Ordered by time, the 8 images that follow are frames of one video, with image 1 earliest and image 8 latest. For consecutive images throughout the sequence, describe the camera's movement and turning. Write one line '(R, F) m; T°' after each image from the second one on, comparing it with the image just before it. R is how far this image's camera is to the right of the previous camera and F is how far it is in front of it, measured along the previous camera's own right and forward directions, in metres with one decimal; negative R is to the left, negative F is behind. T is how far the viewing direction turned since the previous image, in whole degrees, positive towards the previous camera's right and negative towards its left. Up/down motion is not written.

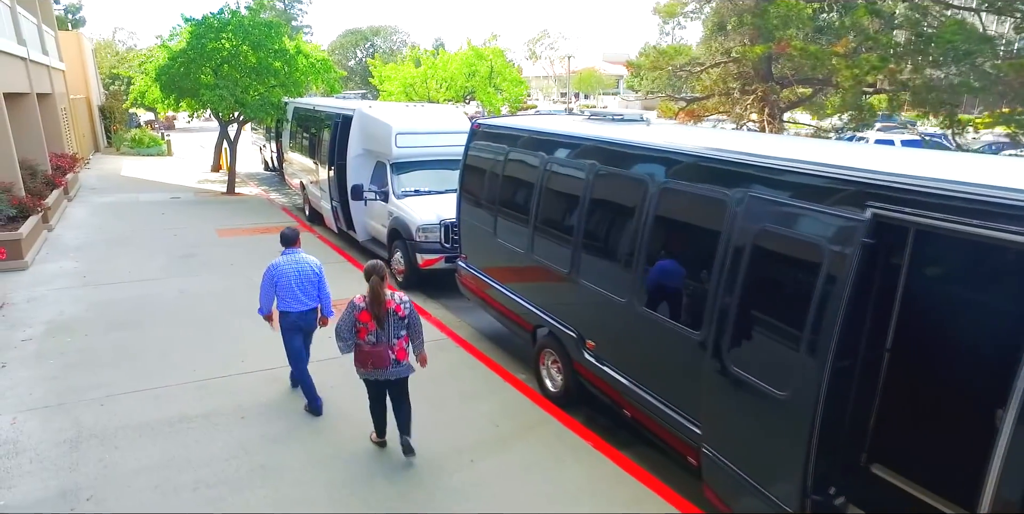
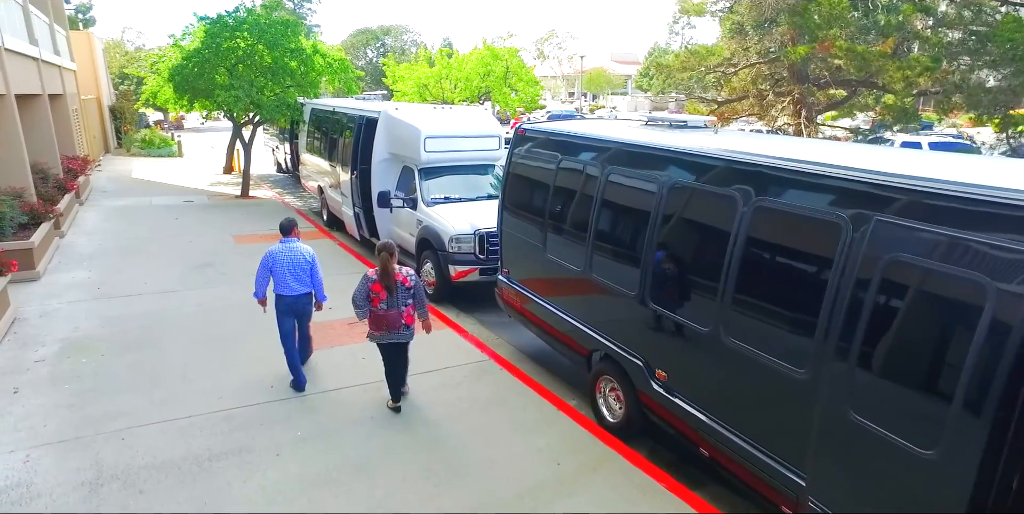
(-0.4, +0.5) m; 0°
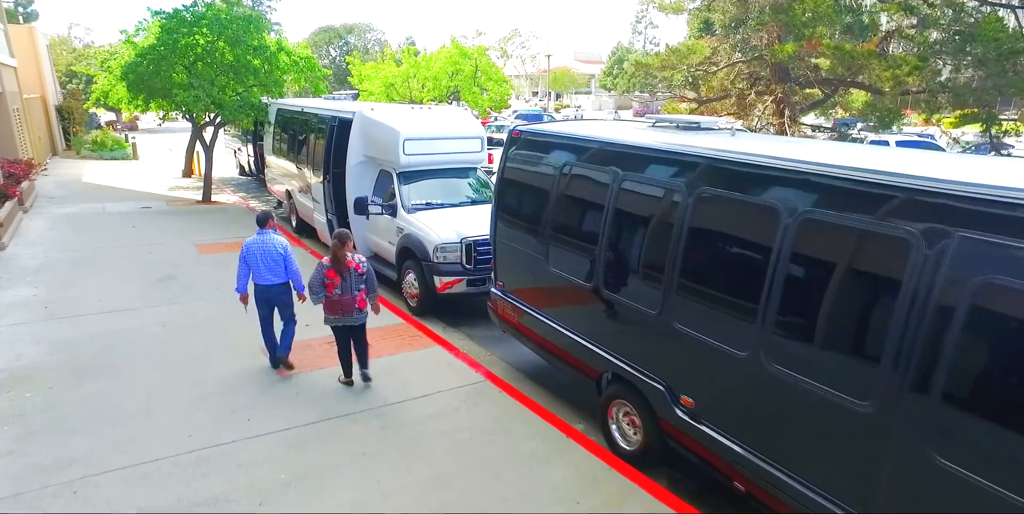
(-0.3, +0.5) m; +3°
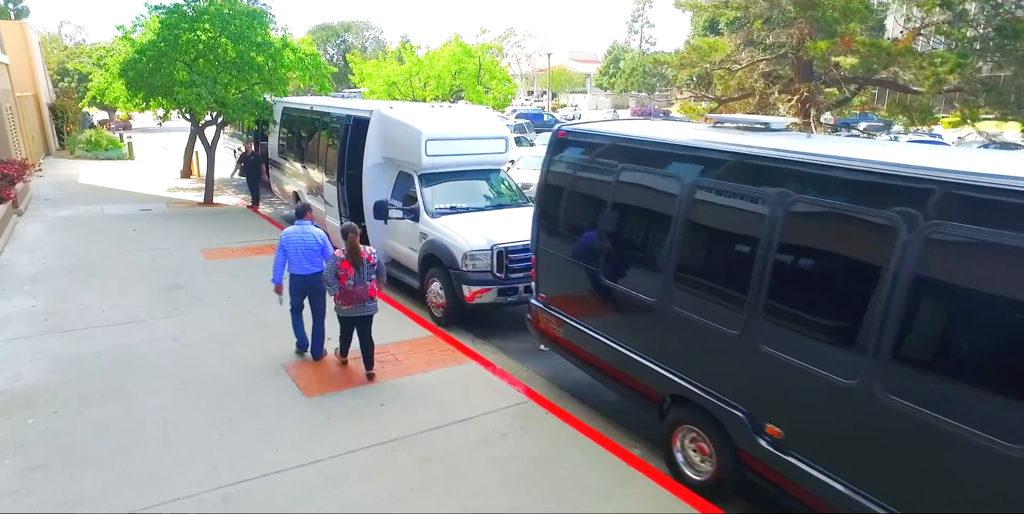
(-0.5, +0.5) m; +1°
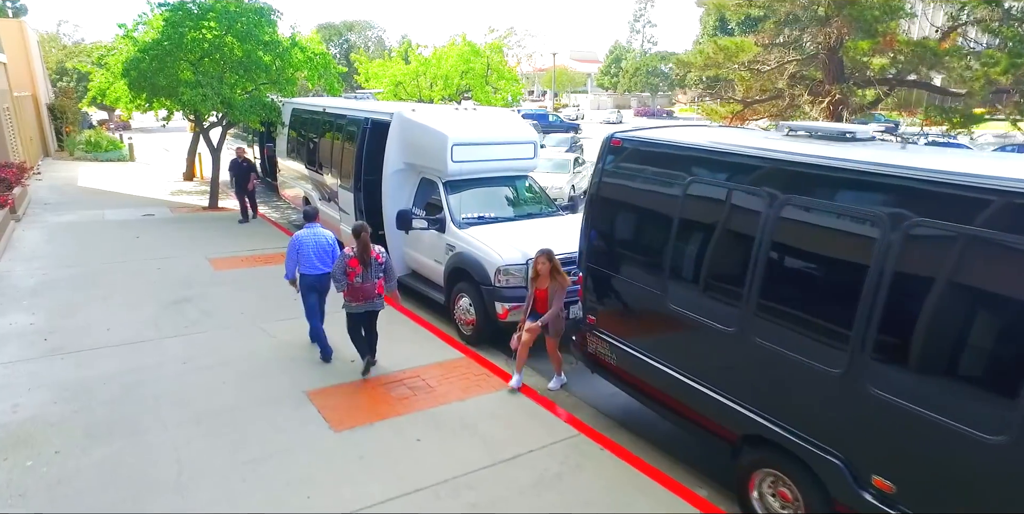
(-0.4, +0.5) m; 0°
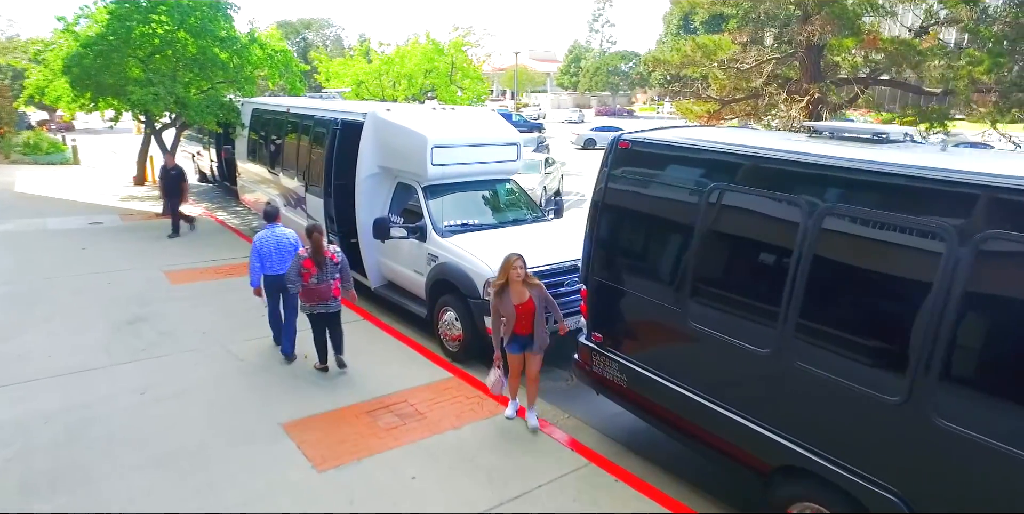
(-0.3, +0.5) m; +3°
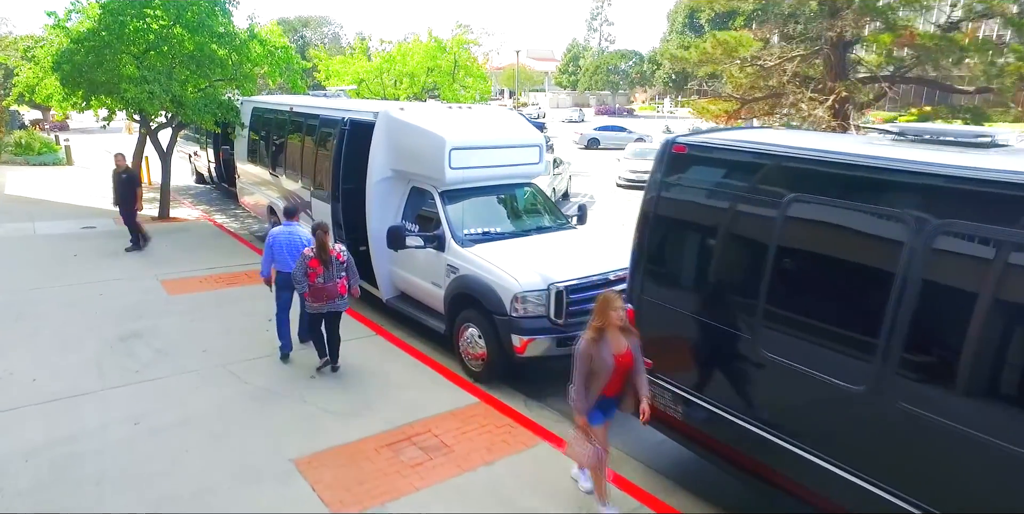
(-0.3, +0.6) m; 0°
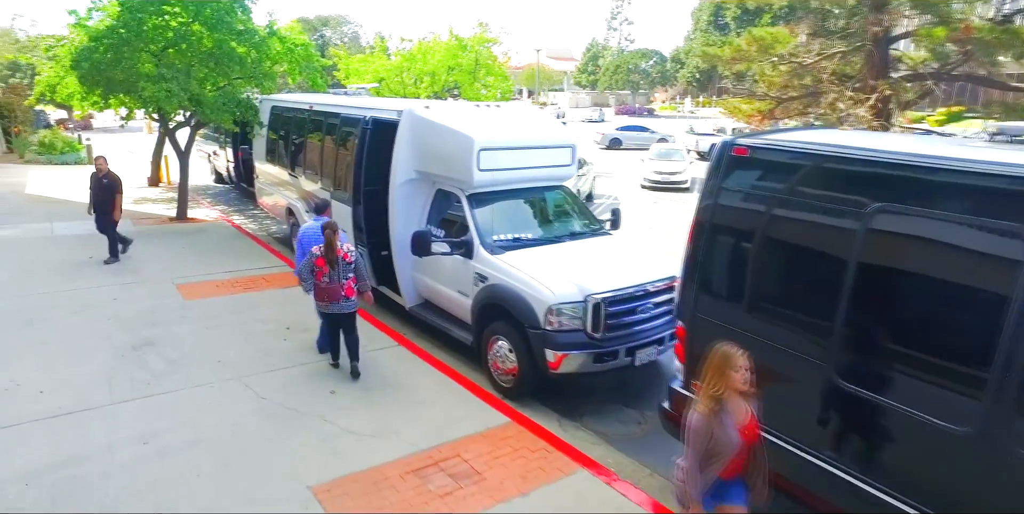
(-0.2, +0.4) m; -1°
